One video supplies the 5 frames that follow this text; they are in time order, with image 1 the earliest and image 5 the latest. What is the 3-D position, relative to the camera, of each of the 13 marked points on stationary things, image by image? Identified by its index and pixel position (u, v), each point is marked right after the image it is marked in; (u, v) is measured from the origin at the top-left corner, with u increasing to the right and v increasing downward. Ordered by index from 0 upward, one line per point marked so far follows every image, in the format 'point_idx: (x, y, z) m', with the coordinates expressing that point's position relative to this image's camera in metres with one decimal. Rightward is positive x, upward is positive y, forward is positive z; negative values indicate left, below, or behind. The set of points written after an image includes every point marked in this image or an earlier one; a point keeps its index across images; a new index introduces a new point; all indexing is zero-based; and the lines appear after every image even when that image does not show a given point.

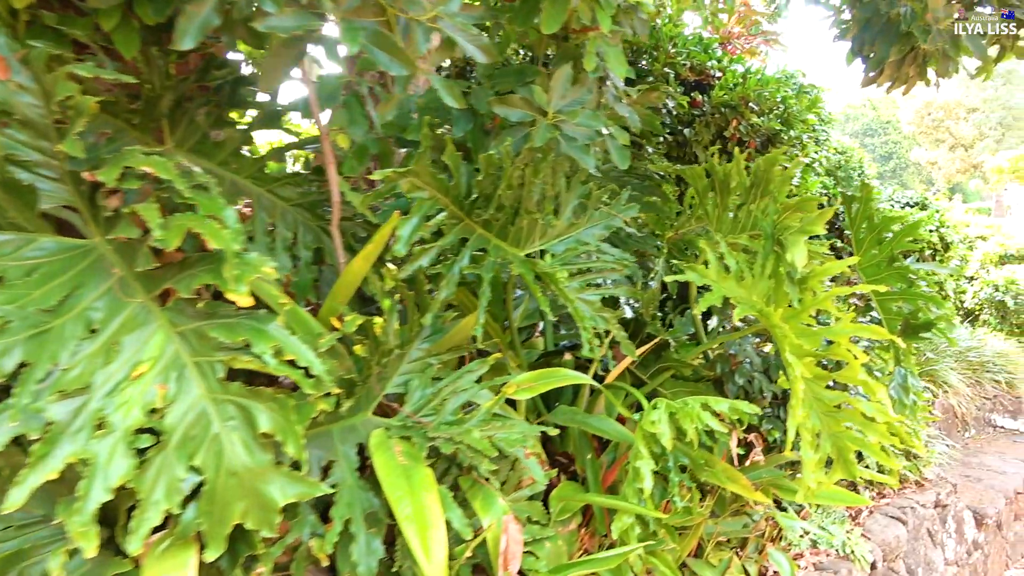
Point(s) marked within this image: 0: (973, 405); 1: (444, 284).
0: (+3.1, -0.8, +5.1) m
1: (-0.1, 0.0, +1.6) m
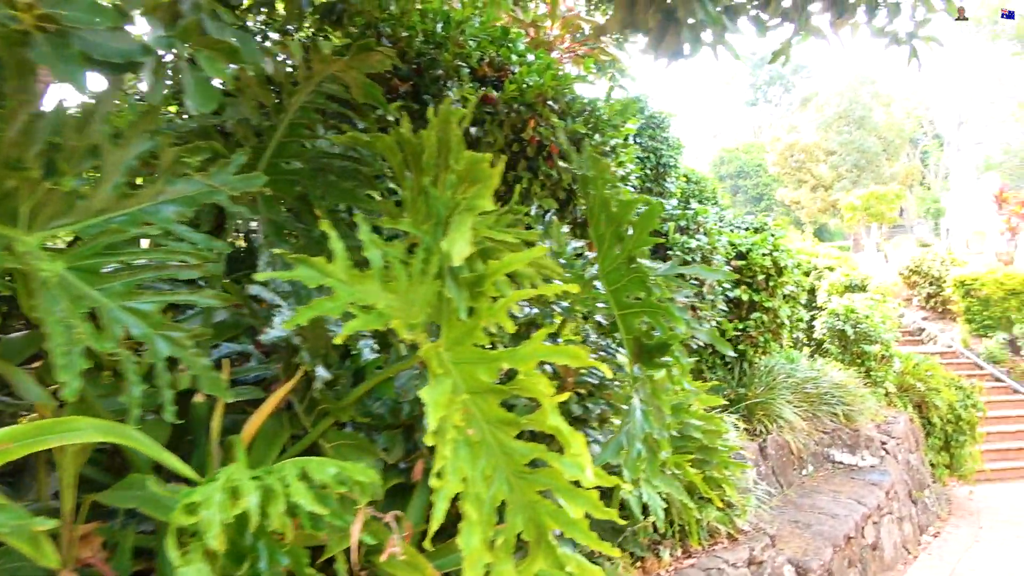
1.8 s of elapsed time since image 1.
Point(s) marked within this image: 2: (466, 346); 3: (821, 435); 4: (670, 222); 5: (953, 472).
0: (+1.8, -0.9, +4.8) m
1: (-0.9, 0.0, +0.9) m
2: (-0.1, -0.1, +1.3) m
3: (+2.0, -1.0, +5.0) m
4: (+0.9, +0.4, +4.3) m
5: (+4.0, -1.7, +6.9) m
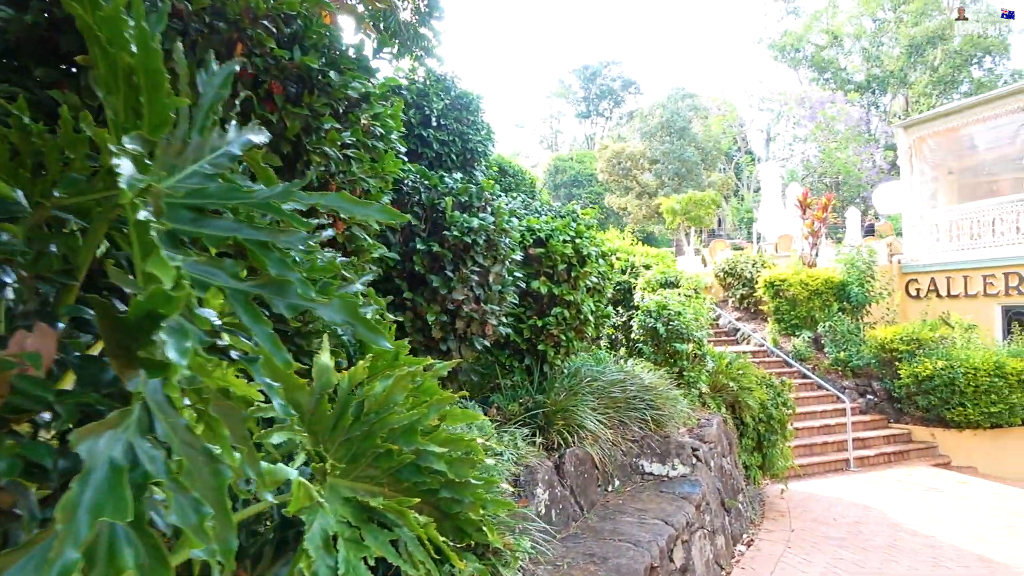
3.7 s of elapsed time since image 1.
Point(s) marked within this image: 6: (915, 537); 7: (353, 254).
0: (+0.5, -0.9, +4.2) m
1: (-1.3, +0.1, -0.1) m
2: (-0.6, 0.0, +0.4) m
3: (+0.7, -0.9, +4.4) m
4: (-0.3, +0.4, +3.6) m
5: (+2.2, -1.6, +6.7) m
6: (+3.2, -2.0, +6.0) m
7: (-0.6, +0.1, +3.0) m
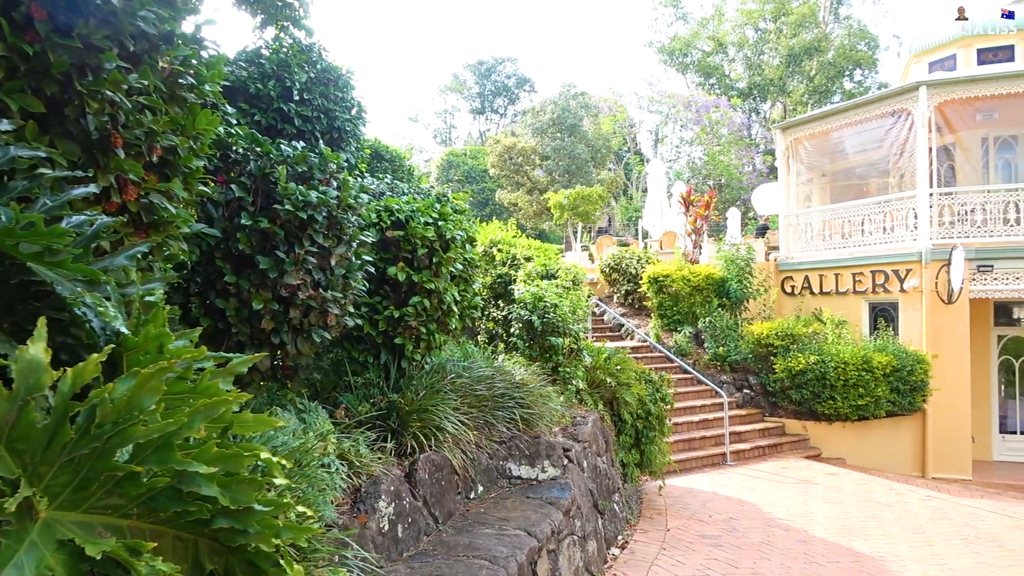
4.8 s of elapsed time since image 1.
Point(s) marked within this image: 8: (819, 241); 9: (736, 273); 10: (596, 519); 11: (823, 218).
0: (-0.2, -0.8, +3.9) m
1: (-1.4, +0.2, -0.7) m
2: (-0.8, 0.0, -0.1) m
3: (-0.1, -0.9, +4.1) m
4: (-0.9, +0.5, +3.1) m
5: (+1.1, -1.6, +6.6) m
6: (+2.1, -1.9, +6.0) m
7: (-1.2, +0.2, +2.5) m
8: (+4.5, +0.7, +11.3) m
9: (+3.3, +0.2, +11.4) m
10: (+0.5, -1.4, +4.7) m
11: (+4.6, +1.0, +11.2) m
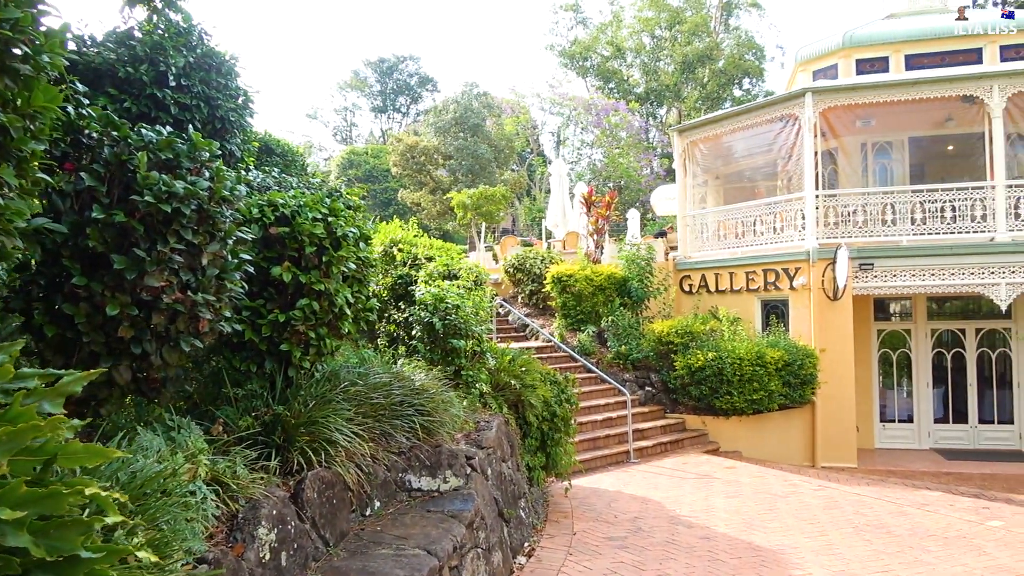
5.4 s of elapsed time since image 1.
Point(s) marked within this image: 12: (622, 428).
0: (-0.7, -0.8, +3.6) m
1: (-1.4, +0.1, -1.1) m
2: (-0.8, 0.0, -0.4) m
3: (-0.6, -0.9, +3.8) m
4: (-1.3, +0.5, +2.7) m
5: (+0.3, -1.6, +6.4) m
6: (+1.4, -1.9, +6.0) m
7: (-1.5, +0.2, +2.1) m
8: (+3.1, +0.7, +11.6) m
9: (+1.9, +0.2, +11.5) m
10: (-0.1, -1.4, +4.5) m
11: (+3.1, +1.0, +11.5) m
12: (+1.3, -1.7, +9.3) m
